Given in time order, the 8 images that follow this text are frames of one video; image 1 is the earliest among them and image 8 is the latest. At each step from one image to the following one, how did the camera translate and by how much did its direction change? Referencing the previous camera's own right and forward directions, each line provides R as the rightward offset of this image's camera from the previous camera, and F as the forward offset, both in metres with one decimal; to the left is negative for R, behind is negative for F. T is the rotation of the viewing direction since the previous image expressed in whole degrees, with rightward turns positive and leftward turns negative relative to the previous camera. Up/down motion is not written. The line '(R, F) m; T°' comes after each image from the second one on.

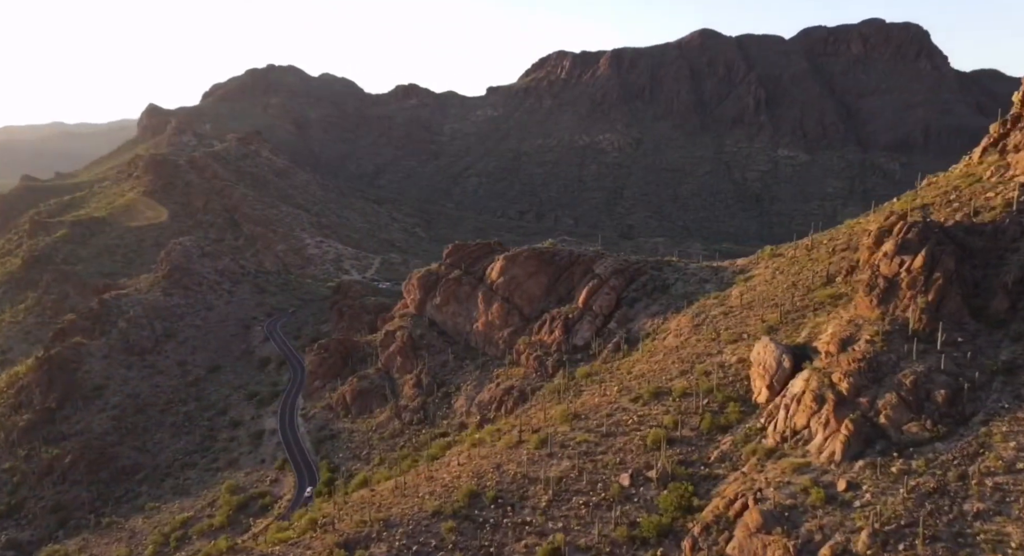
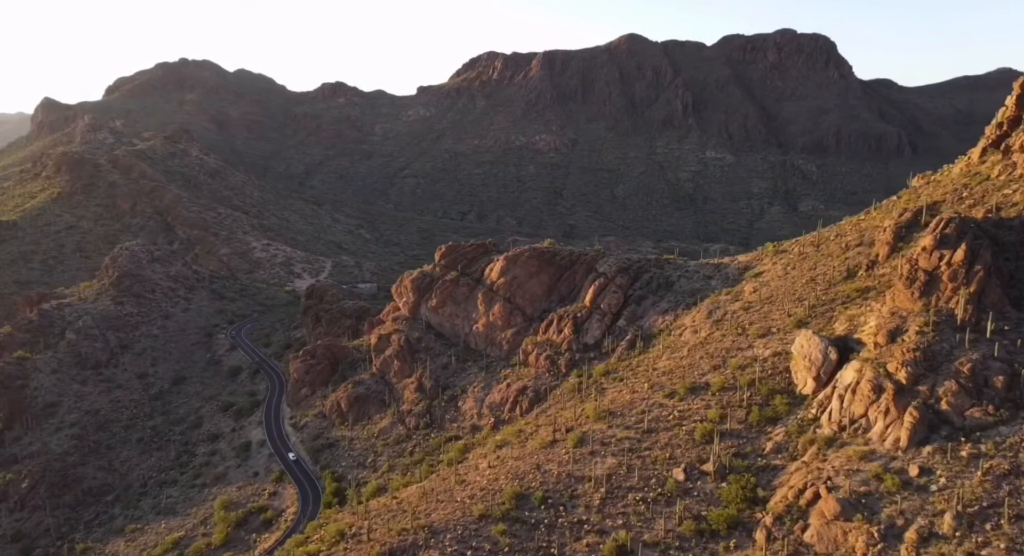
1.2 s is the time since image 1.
(-6.6, +0.4) m; +7°
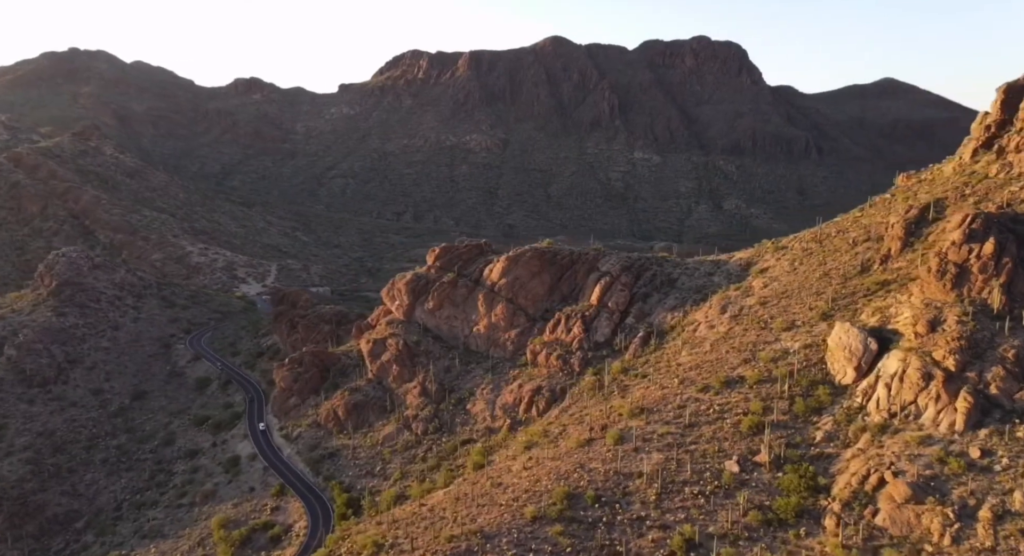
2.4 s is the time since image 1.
(-7.3, +0.6) m; +8°
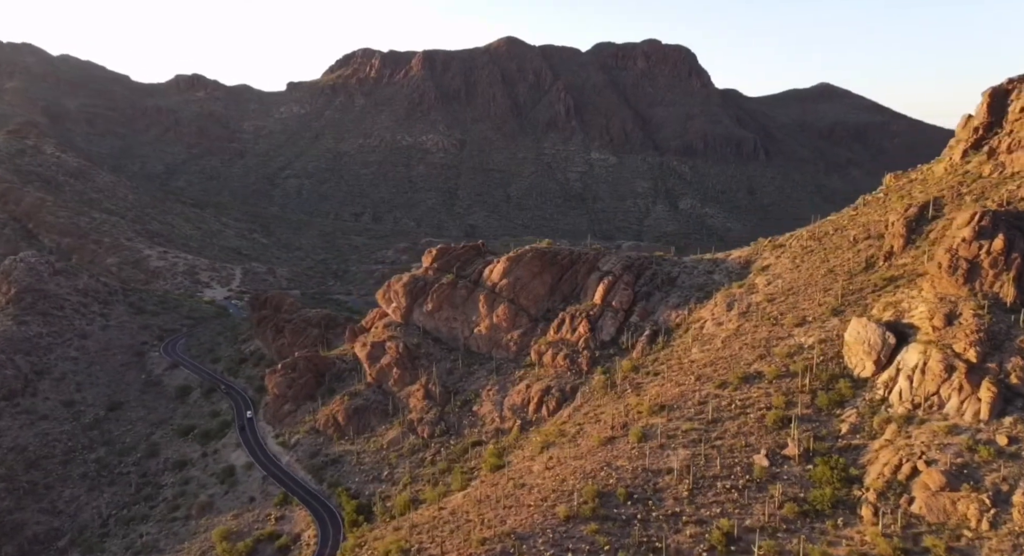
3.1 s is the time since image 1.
(-4.6, +0.3) m; +5°
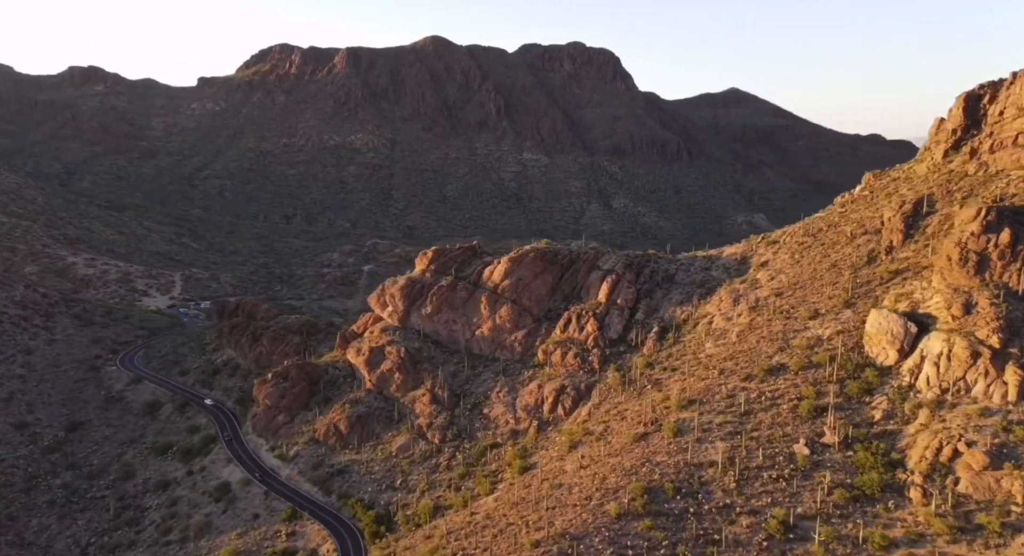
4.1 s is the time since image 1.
(-7.4, +0.8) m; +8°
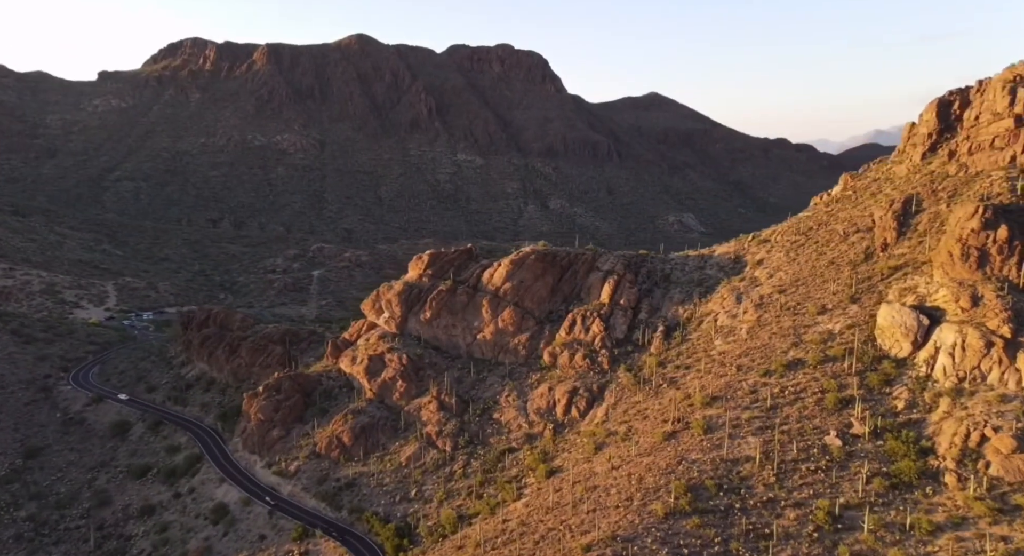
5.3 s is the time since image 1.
(-7.1, +1.1) m; +8°
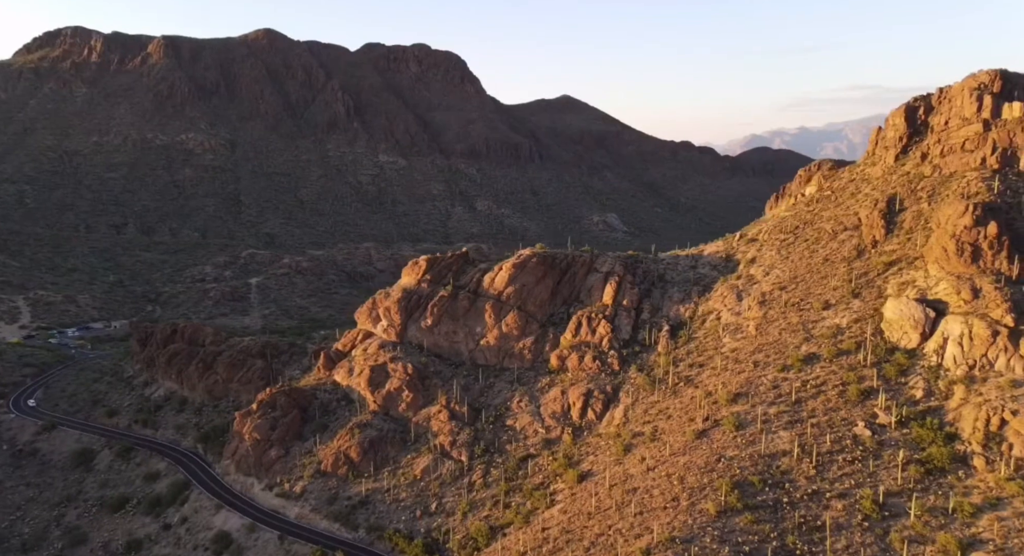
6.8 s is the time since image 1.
(-8.2, +1.7) m; +9°
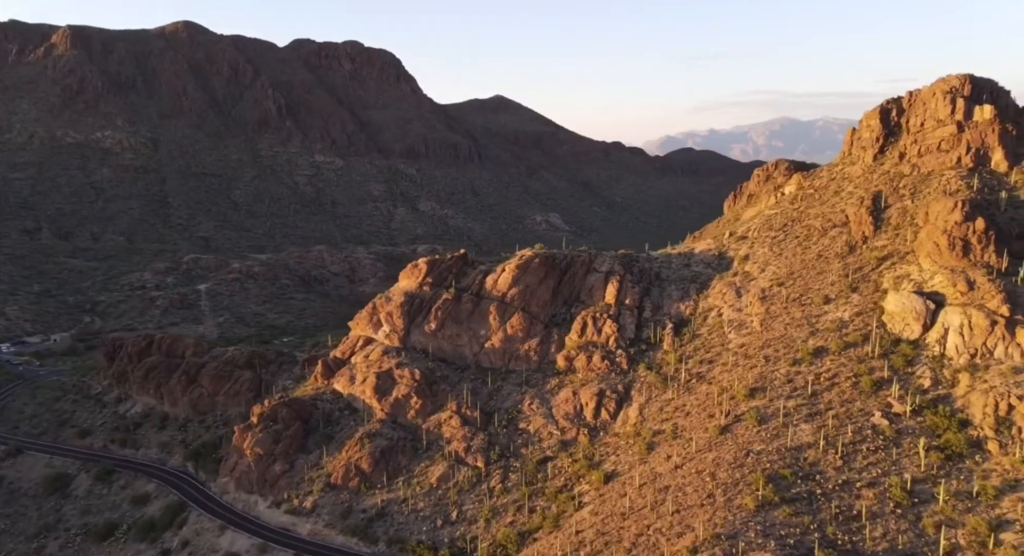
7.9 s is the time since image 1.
(-6.4, +1.4) m; +7°
